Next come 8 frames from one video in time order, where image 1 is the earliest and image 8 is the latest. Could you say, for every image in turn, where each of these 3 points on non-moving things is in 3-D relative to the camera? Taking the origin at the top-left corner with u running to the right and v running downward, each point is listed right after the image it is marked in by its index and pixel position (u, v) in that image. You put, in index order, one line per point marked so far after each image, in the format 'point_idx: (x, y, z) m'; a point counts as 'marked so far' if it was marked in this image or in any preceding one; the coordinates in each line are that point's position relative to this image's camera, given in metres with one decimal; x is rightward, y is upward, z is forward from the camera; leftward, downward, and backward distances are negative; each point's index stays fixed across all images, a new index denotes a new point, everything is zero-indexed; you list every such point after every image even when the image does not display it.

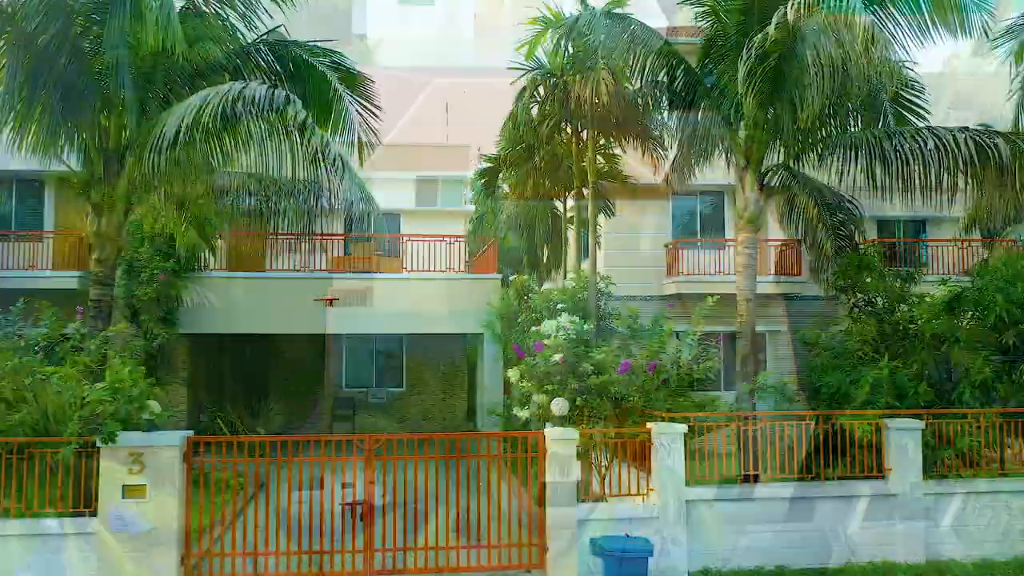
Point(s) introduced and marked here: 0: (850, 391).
0: (+3.1, -1.0, +9.1) m
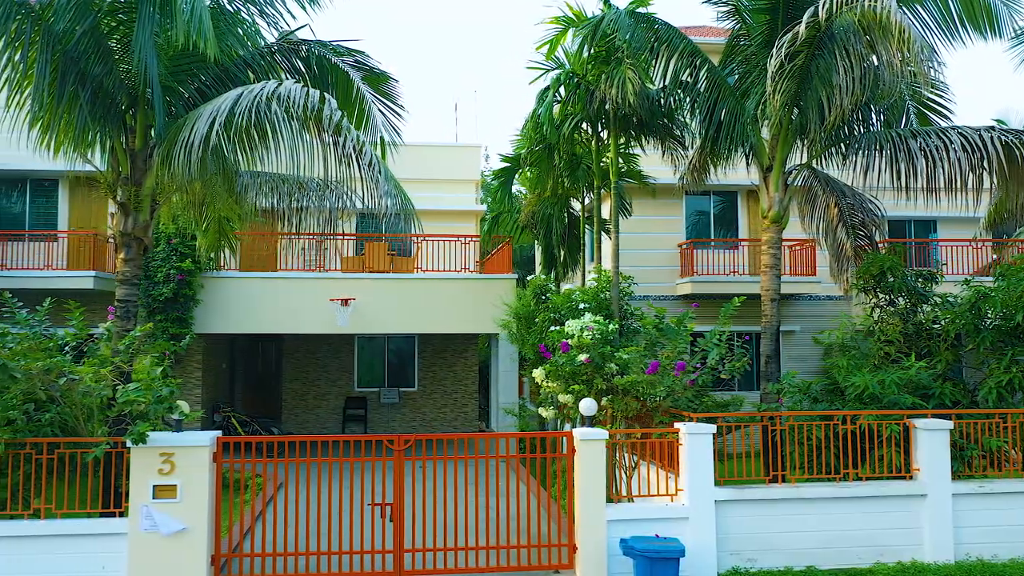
0: (+3.4, -1.0, +9.1) m
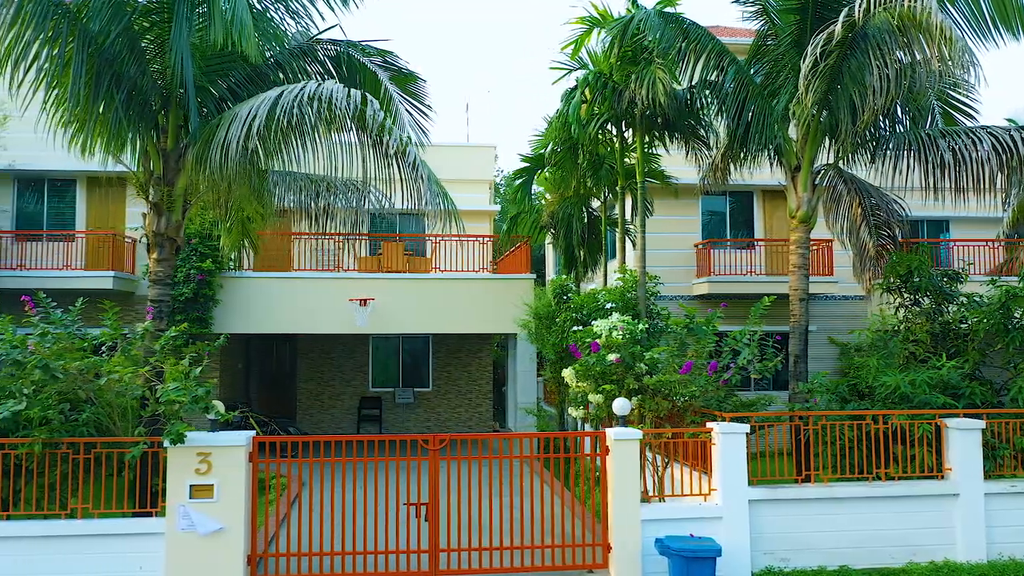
0: (+3.6, -1.0, +9.1) m
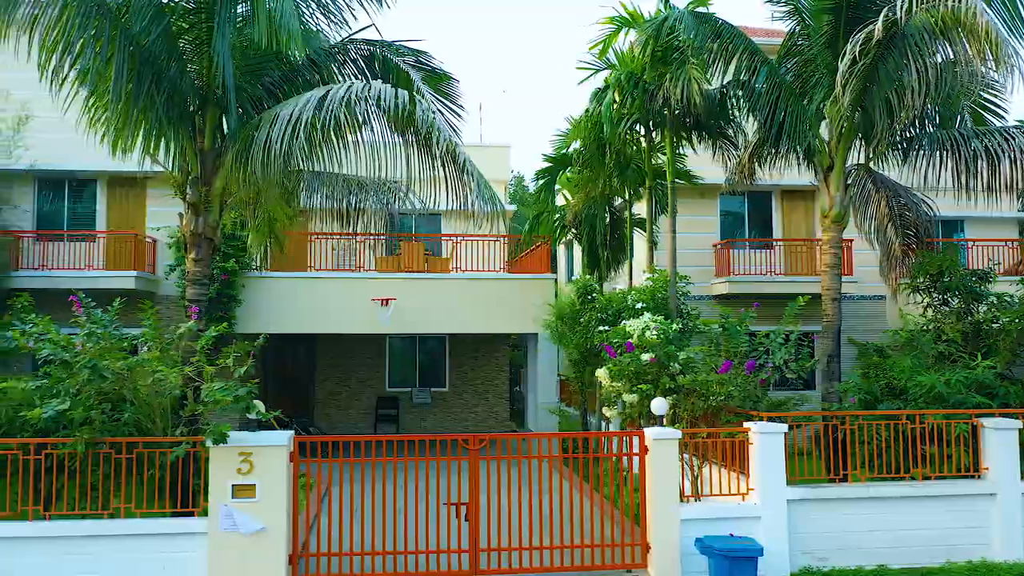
0: (+4.0, -1.0, +9.1) m
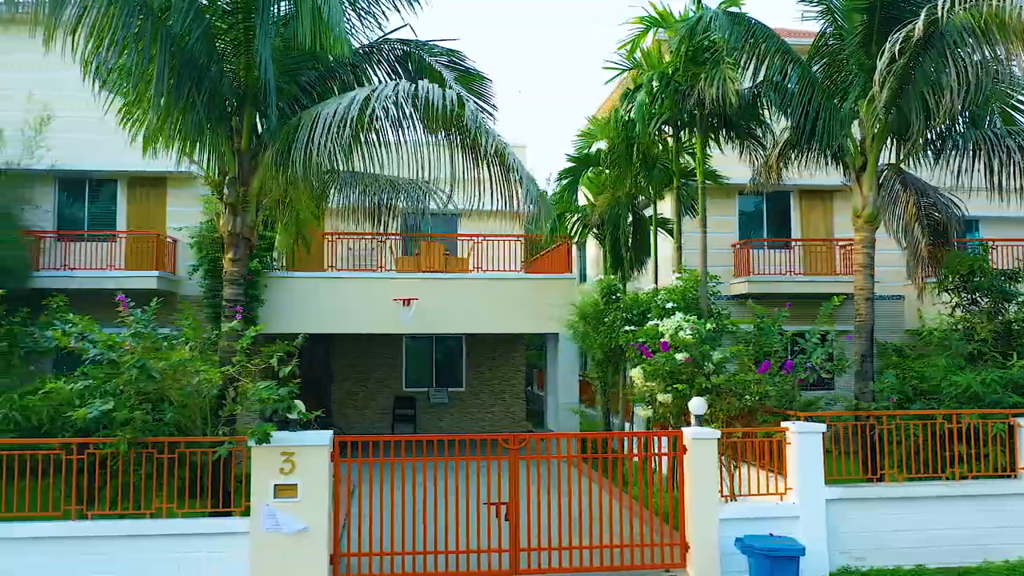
0: (+4.3, -1.0, +9.1) m
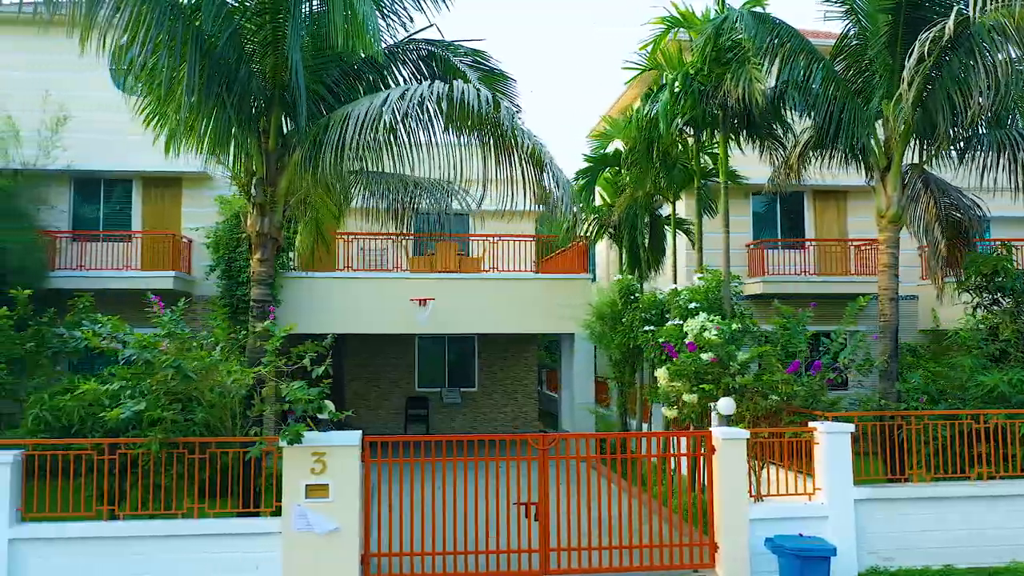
0: (+4.5, -1.0, +9.1) m
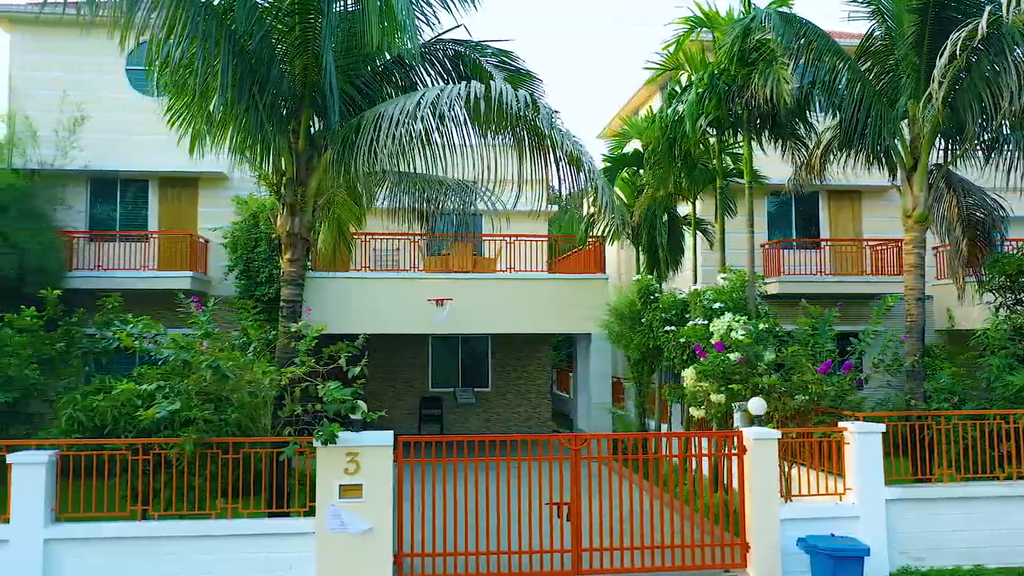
0: (+4.8, -1.0, +9.1) m
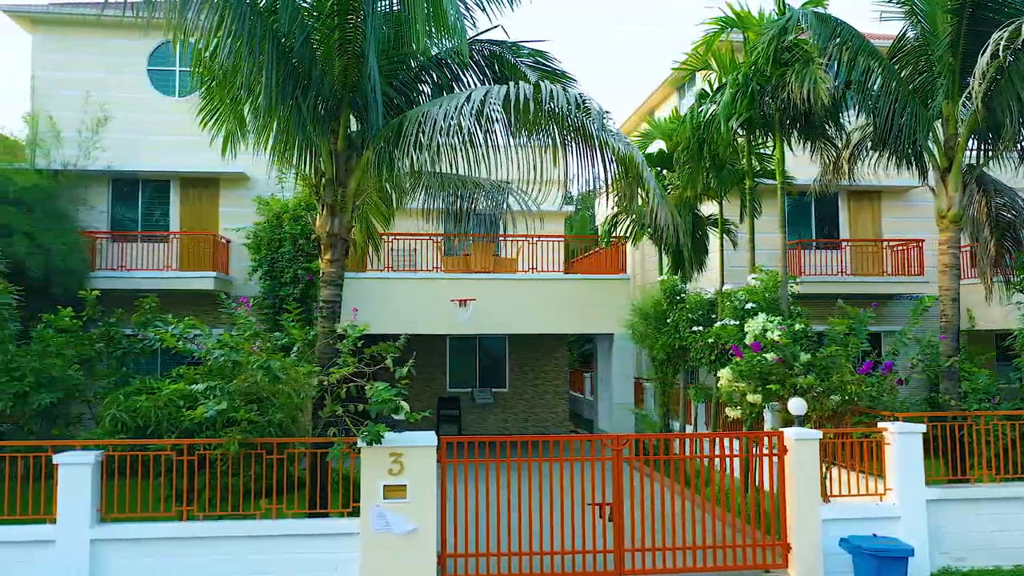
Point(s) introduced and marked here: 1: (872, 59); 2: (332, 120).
0: (+5.1, -1.0, +9.1) m
1: (+3.5, +2.2, +9.6) m
2: (-1.6, +1.5, +8.7) m
